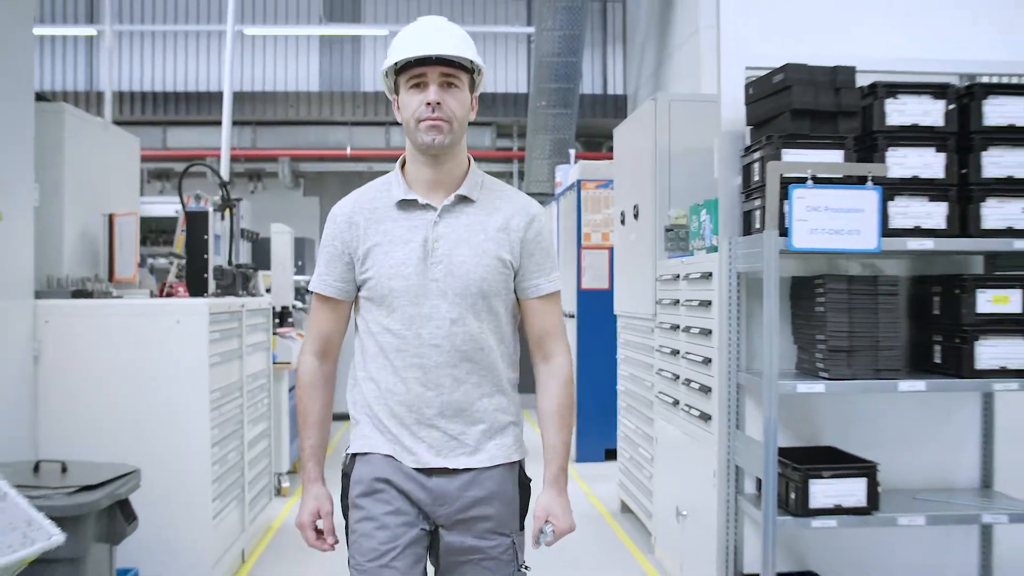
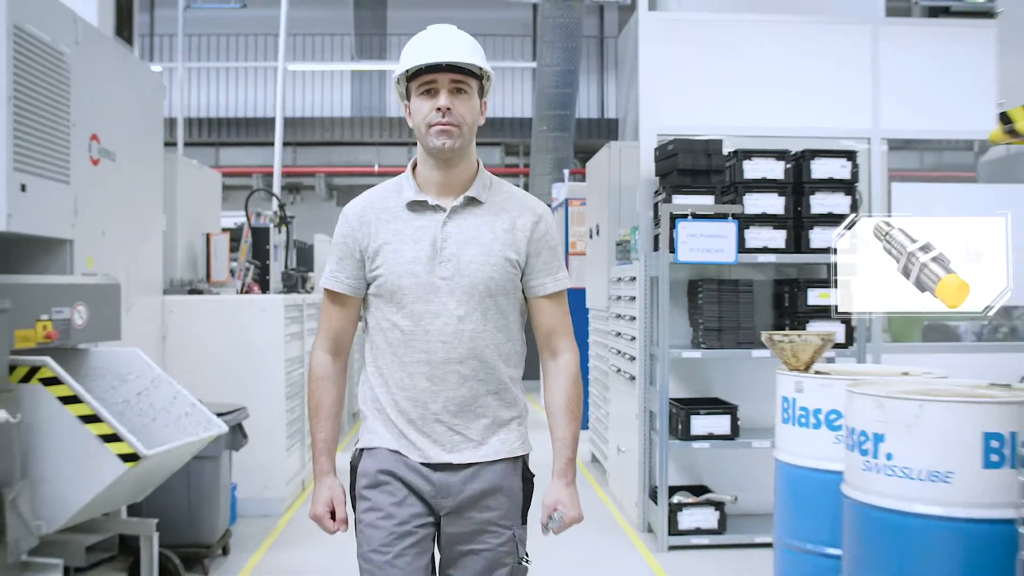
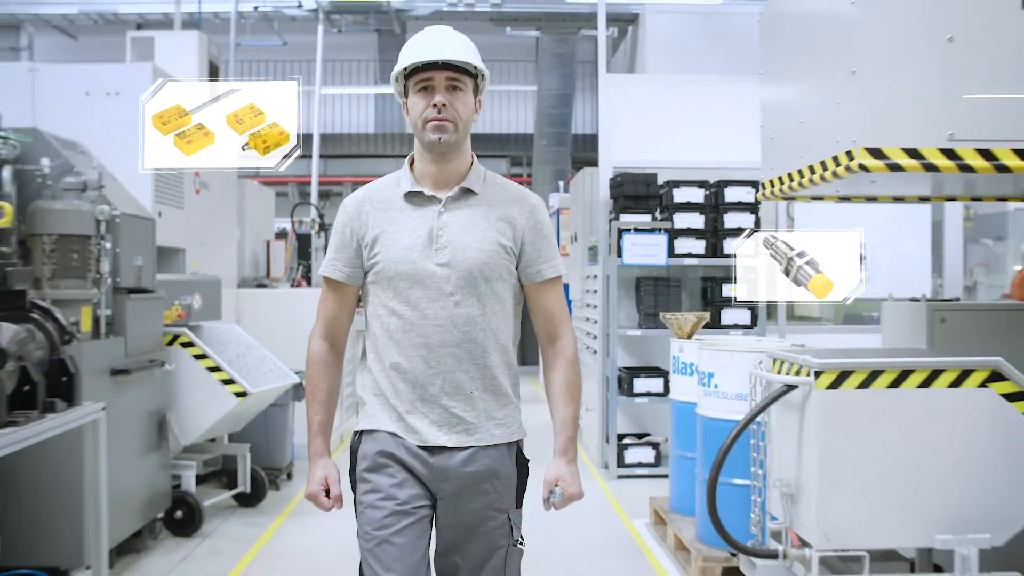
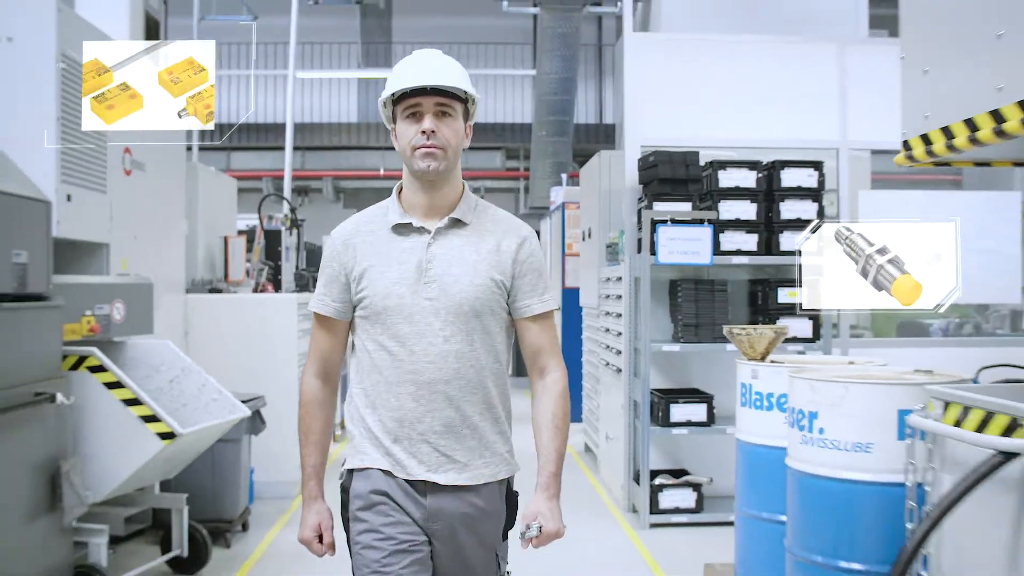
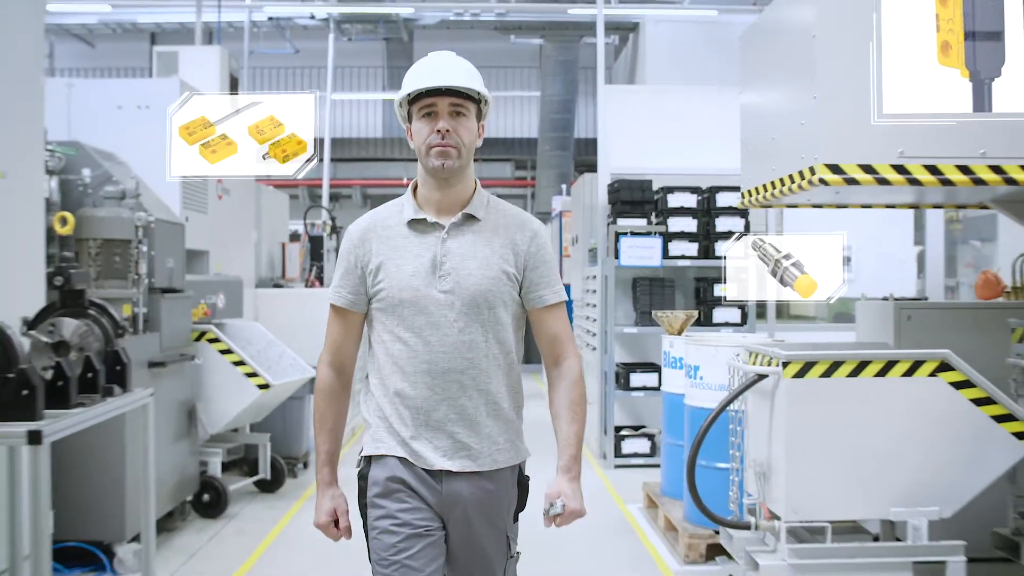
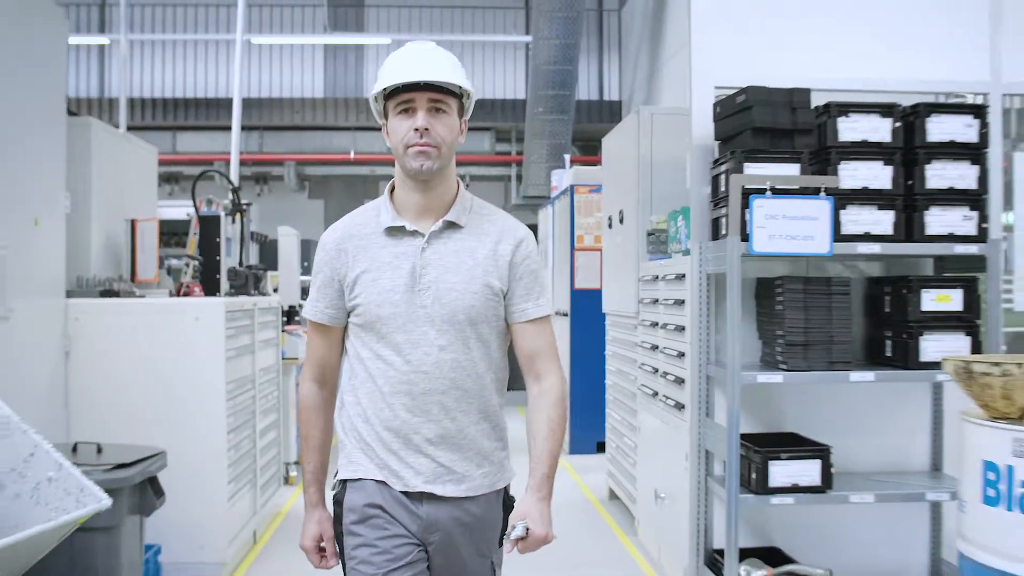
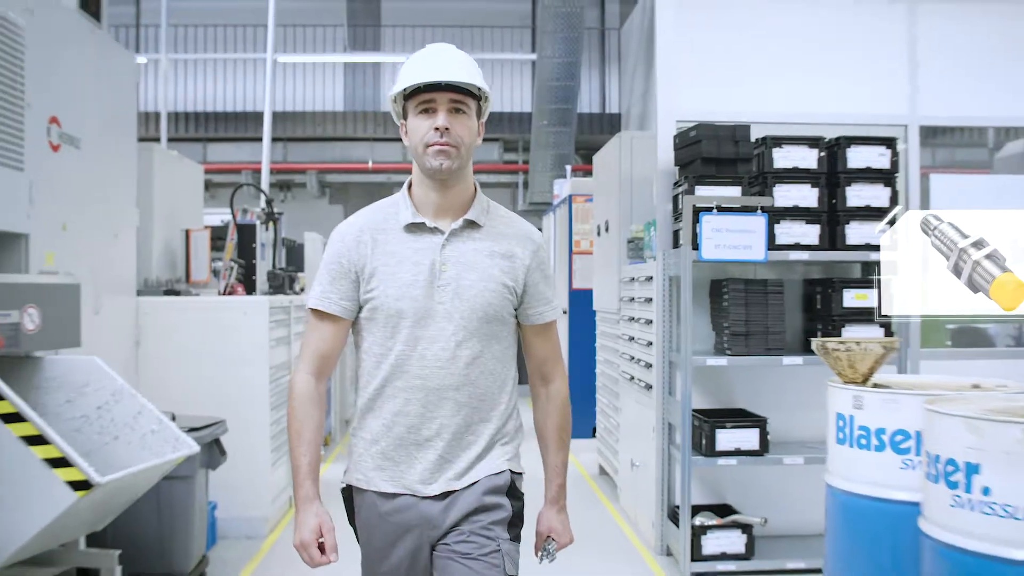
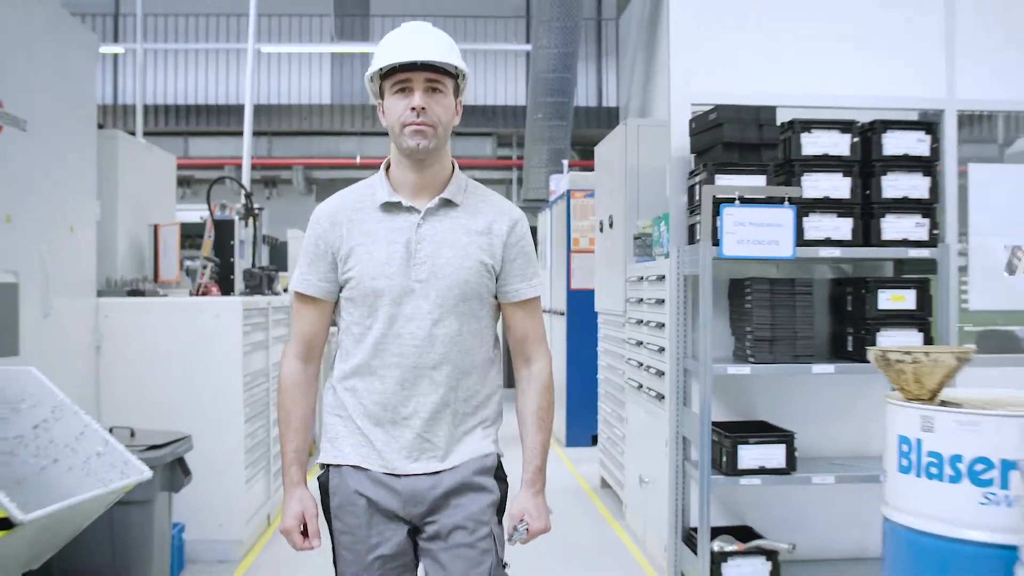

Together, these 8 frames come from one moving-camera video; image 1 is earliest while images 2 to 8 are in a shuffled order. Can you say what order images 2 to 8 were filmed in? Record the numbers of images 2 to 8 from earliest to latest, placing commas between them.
6, 8, 7, 2, 4, 3, 5
